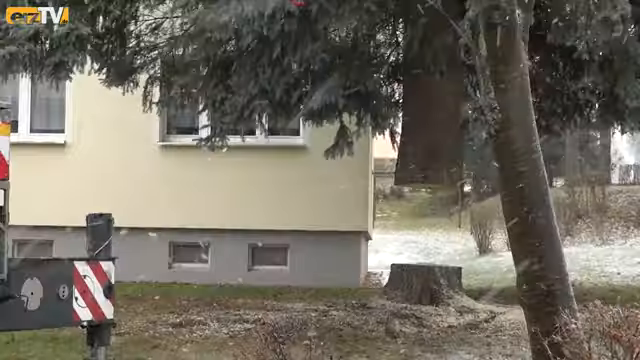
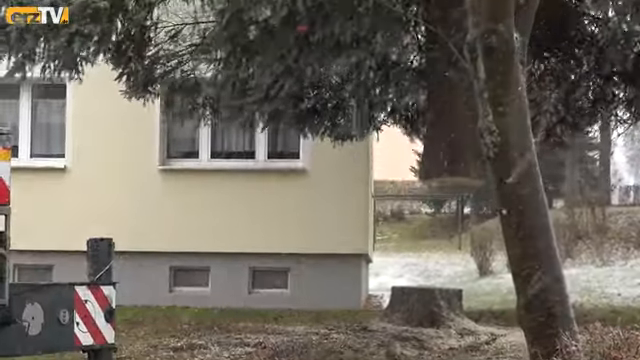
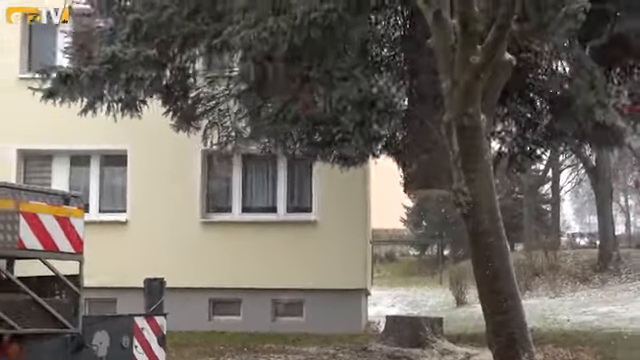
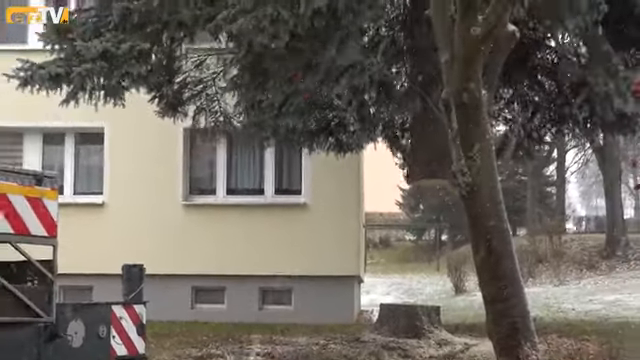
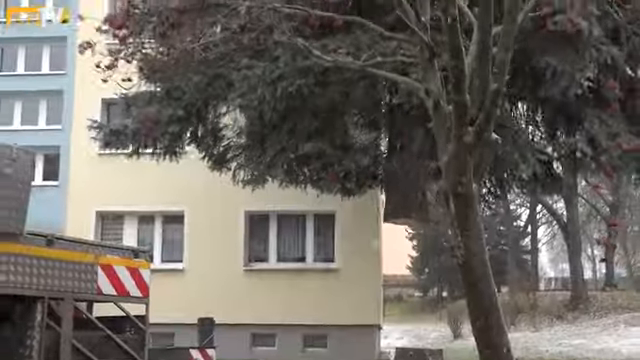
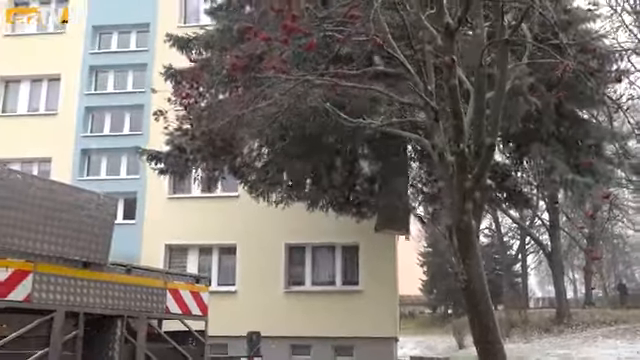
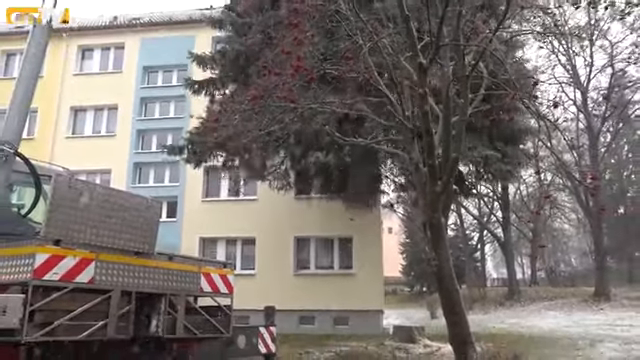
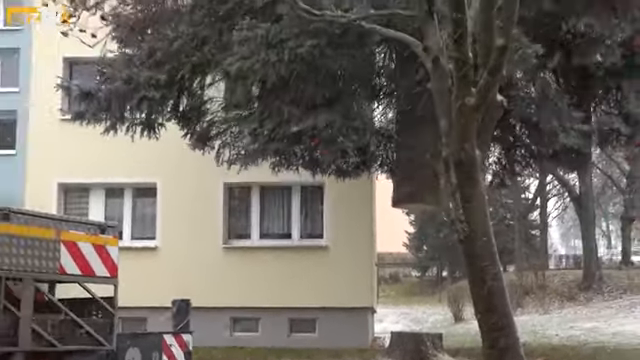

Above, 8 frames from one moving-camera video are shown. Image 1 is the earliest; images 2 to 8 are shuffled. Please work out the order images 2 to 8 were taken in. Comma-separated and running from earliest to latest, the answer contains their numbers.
2, 4, 3, 8, 5, 6, 7
